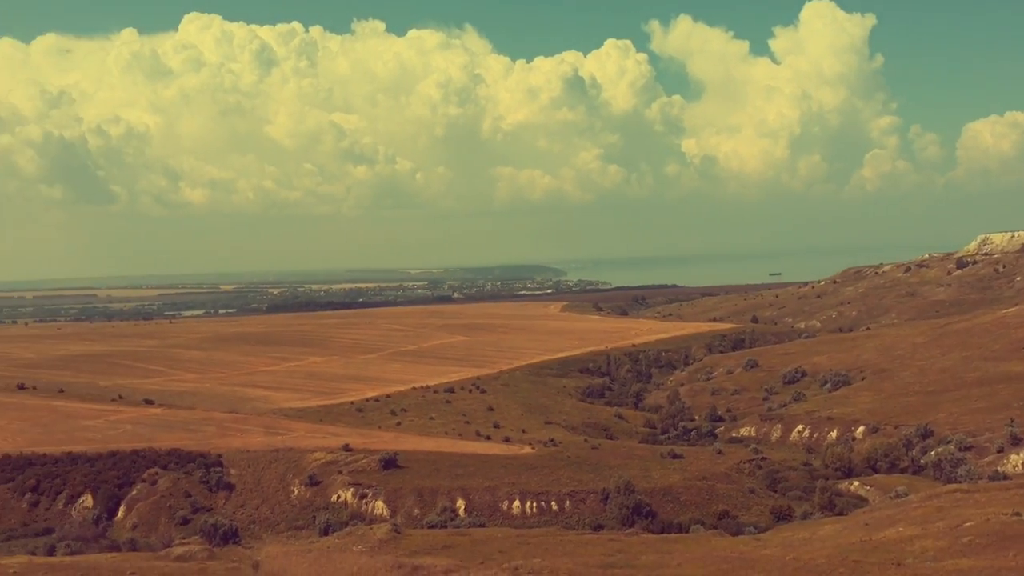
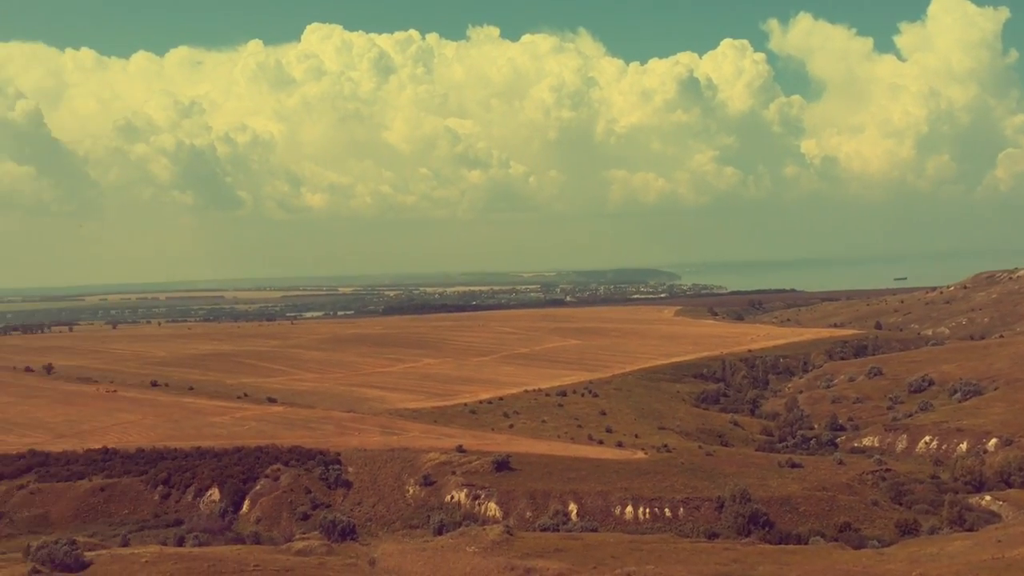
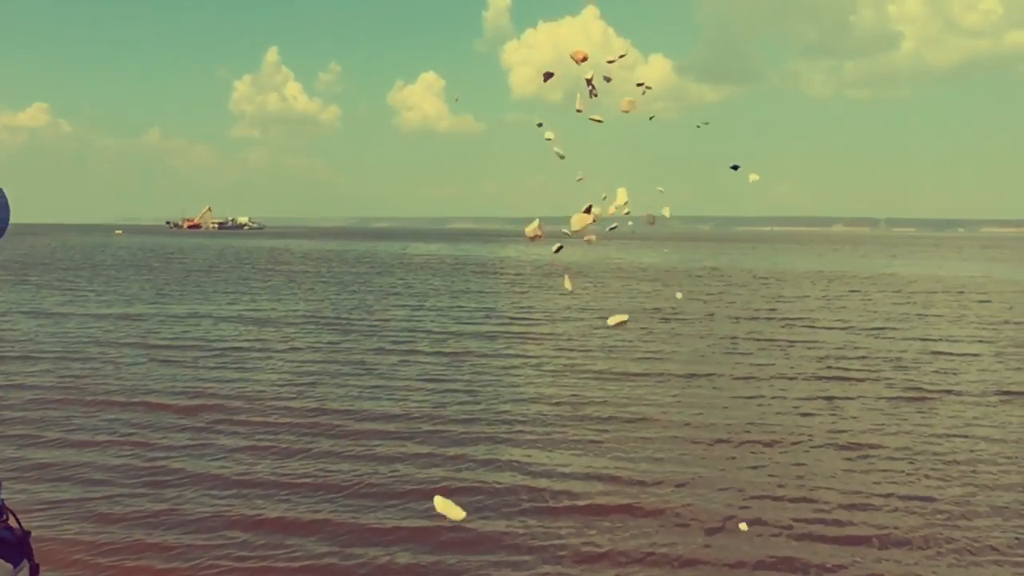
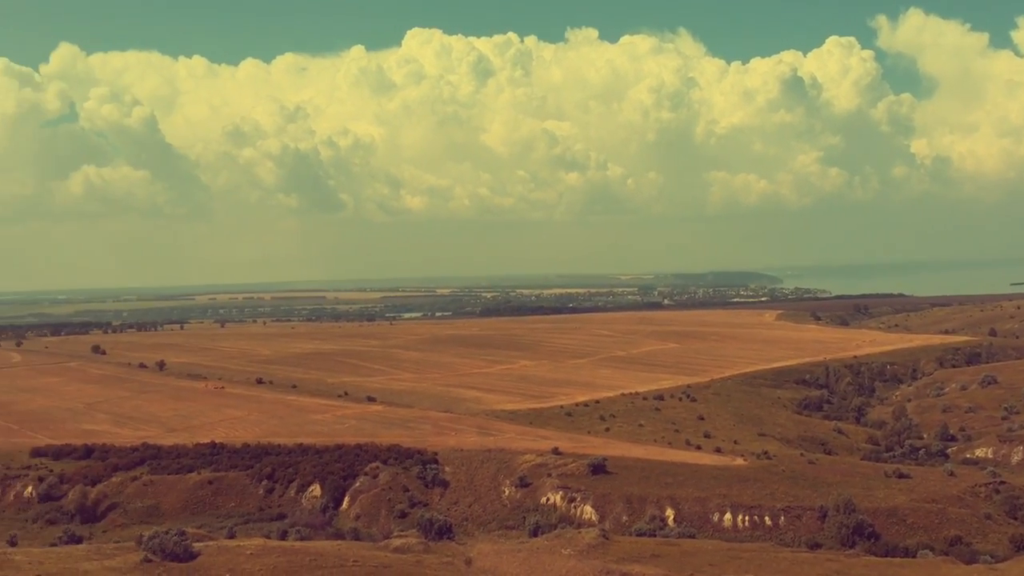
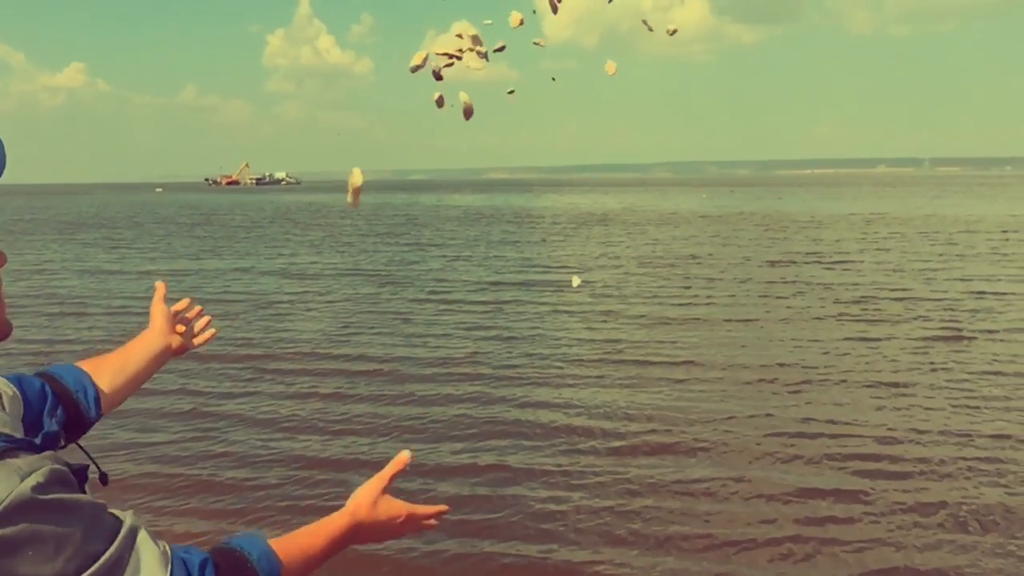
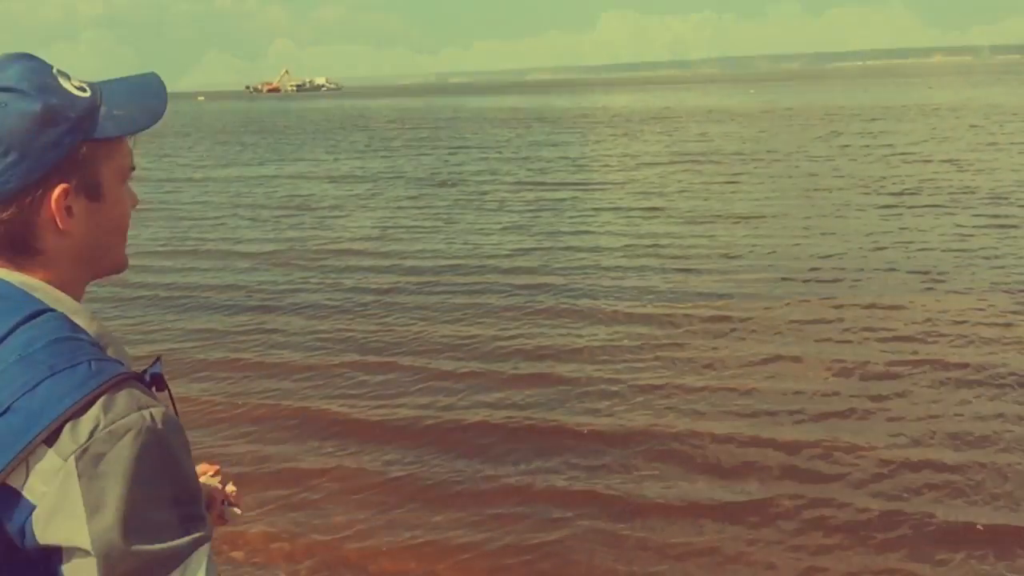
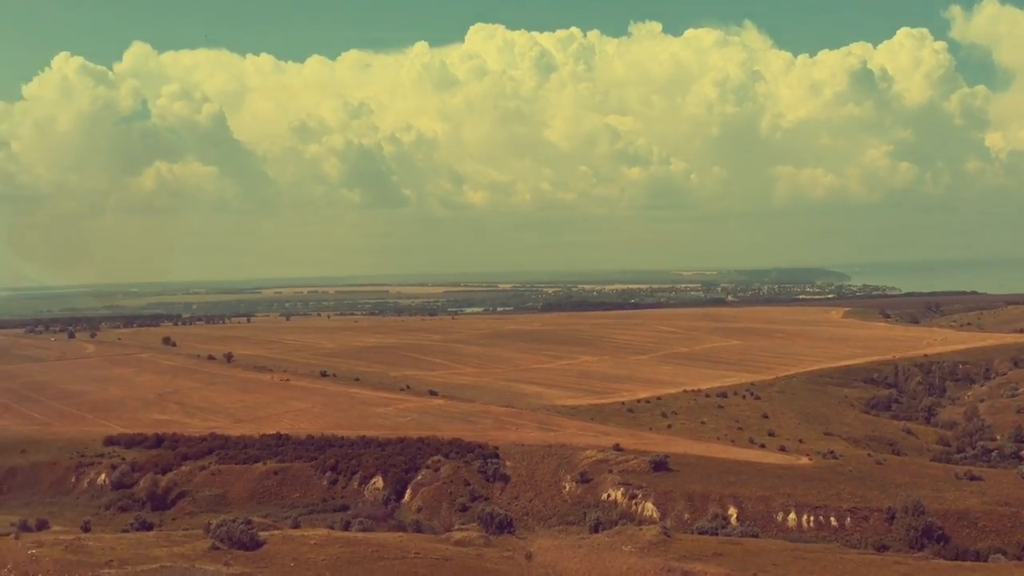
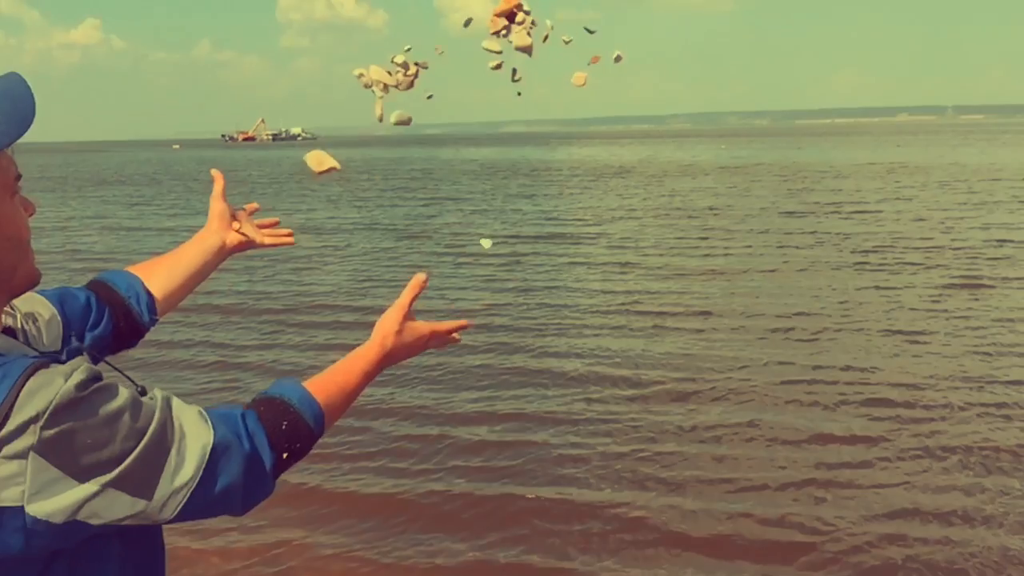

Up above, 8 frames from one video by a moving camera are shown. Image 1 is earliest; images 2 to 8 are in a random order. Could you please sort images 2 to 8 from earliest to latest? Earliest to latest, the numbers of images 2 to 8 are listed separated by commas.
2, 4, 7, 6, 8, 5, 3
